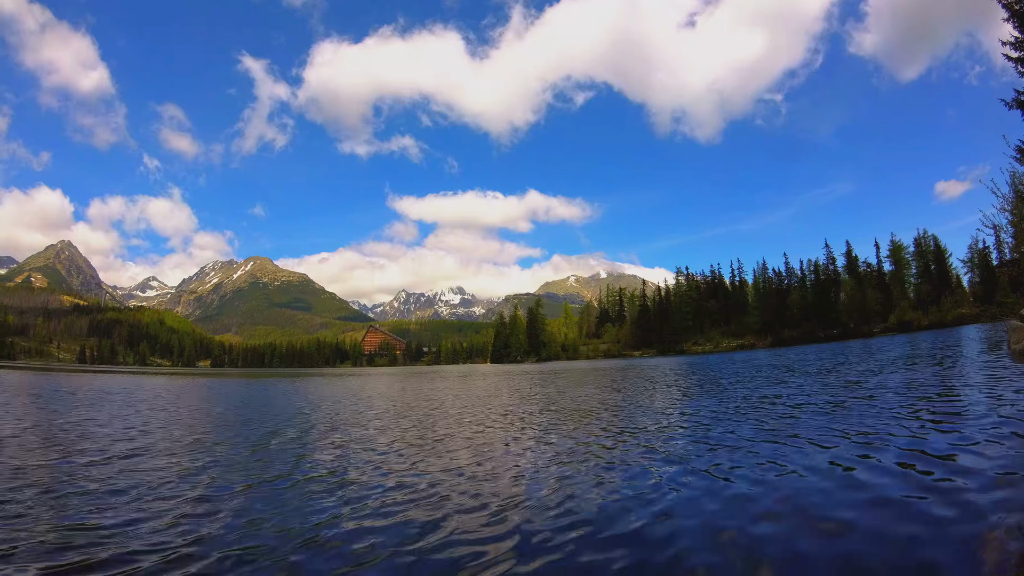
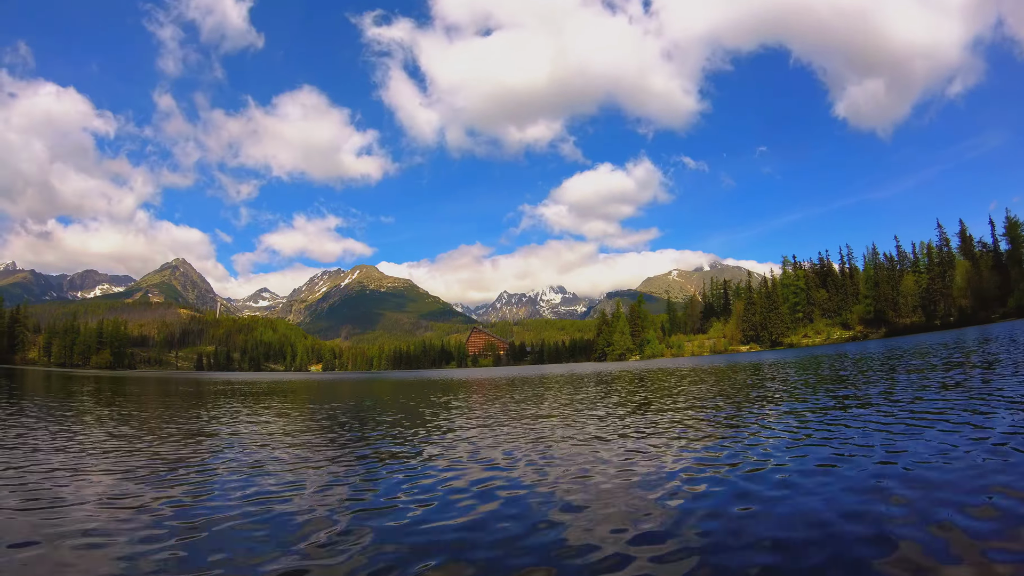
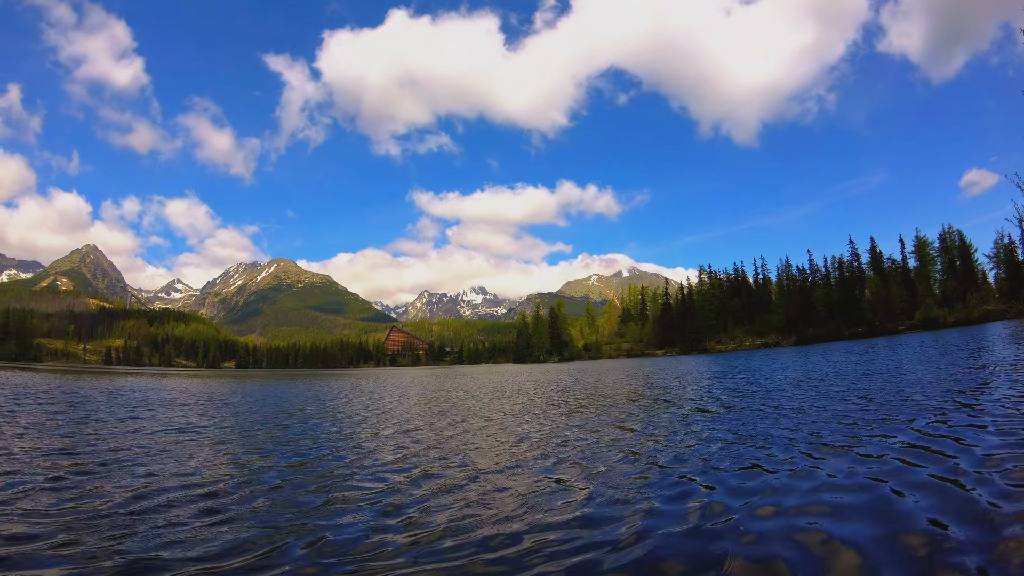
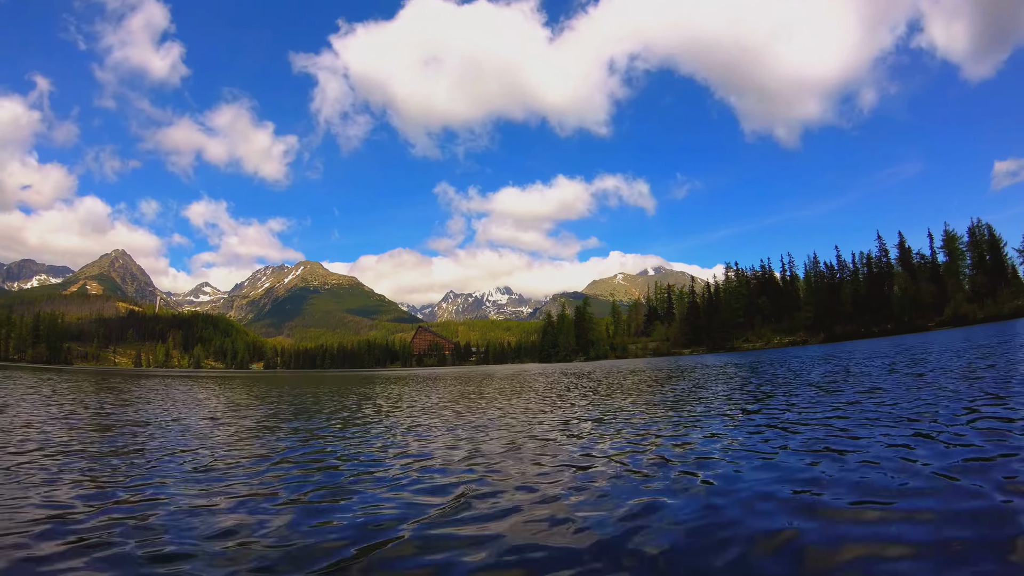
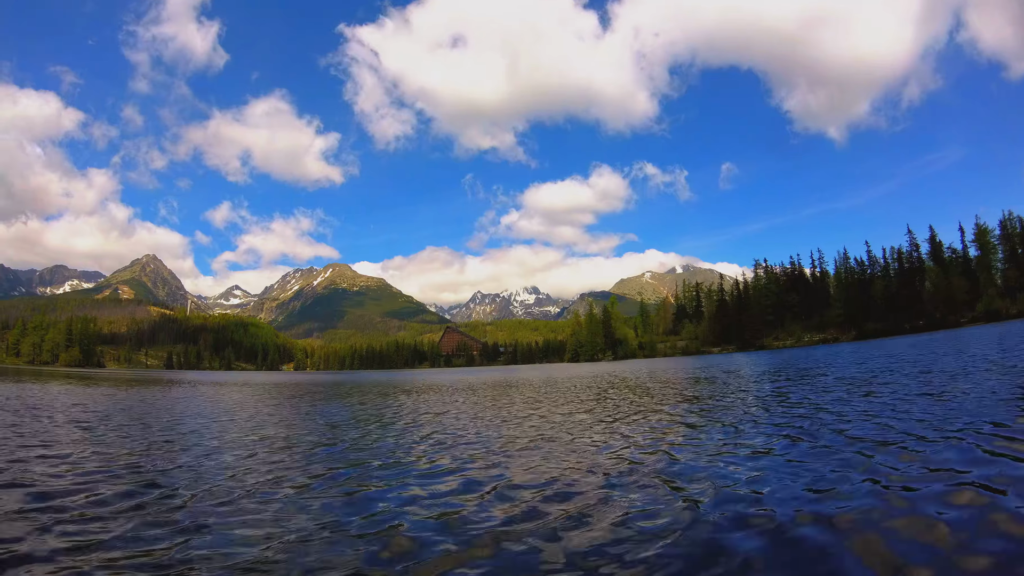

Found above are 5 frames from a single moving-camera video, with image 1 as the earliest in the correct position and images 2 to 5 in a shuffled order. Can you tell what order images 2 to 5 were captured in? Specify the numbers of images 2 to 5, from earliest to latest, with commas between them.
3, 4, 5, 2
